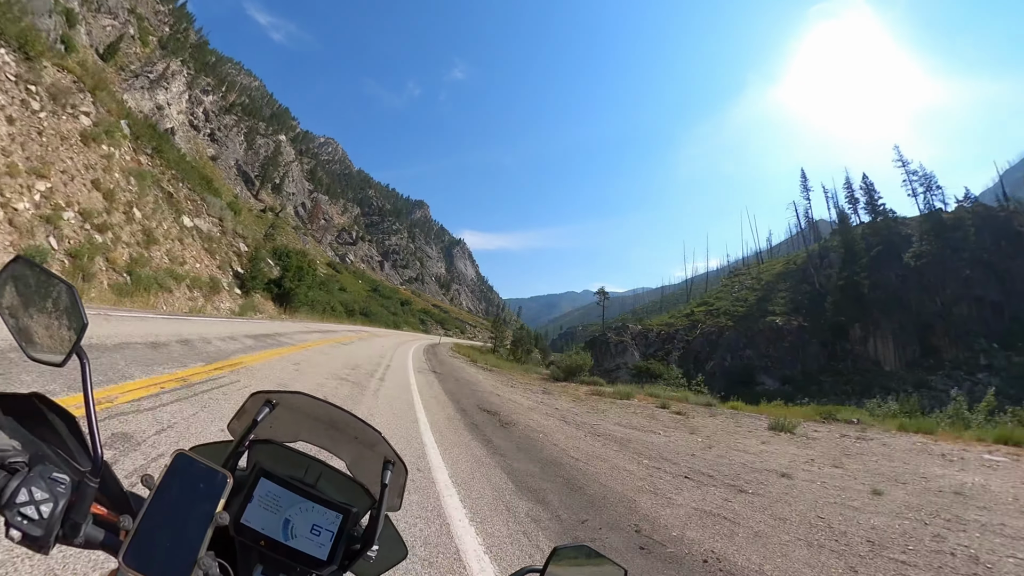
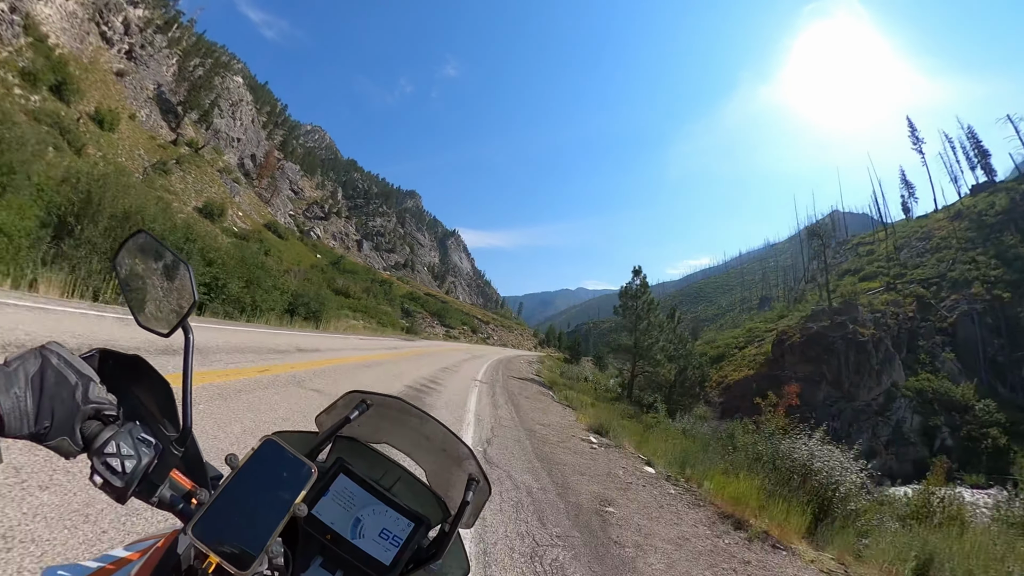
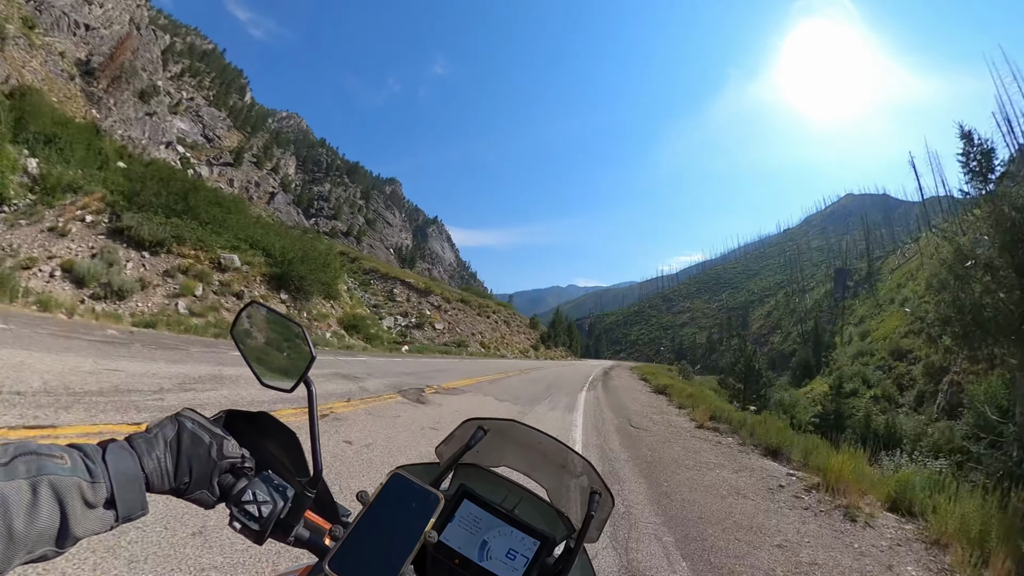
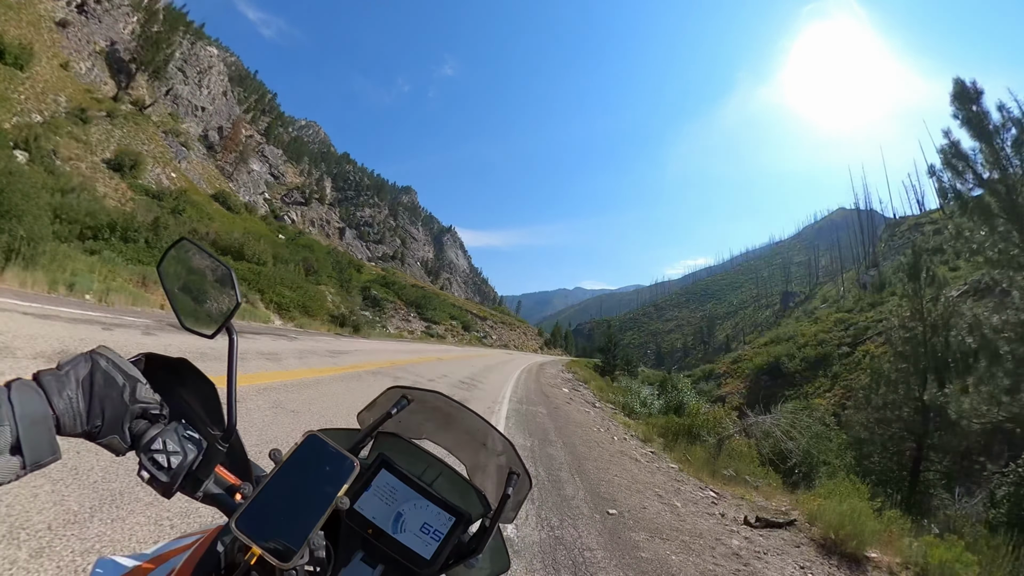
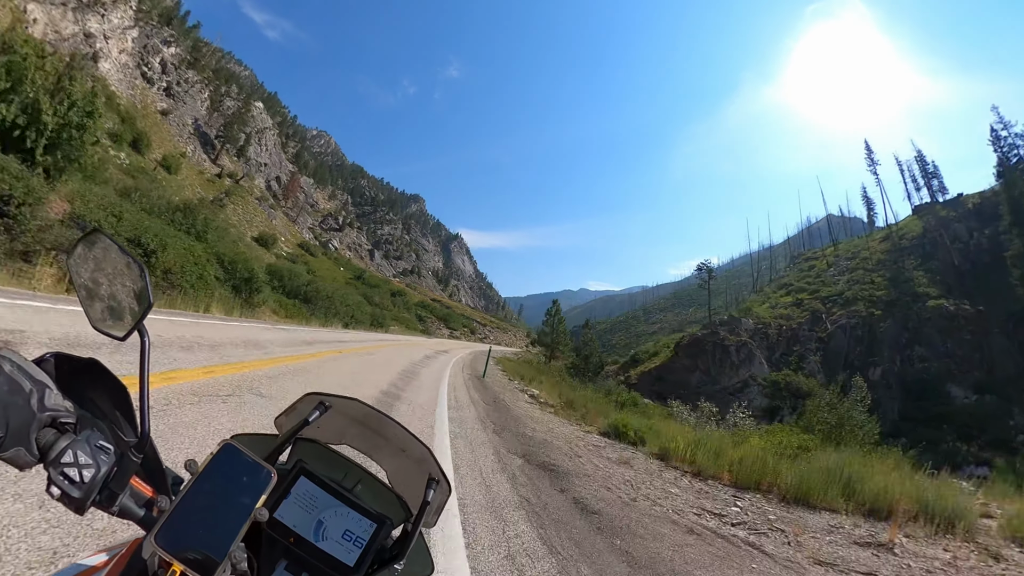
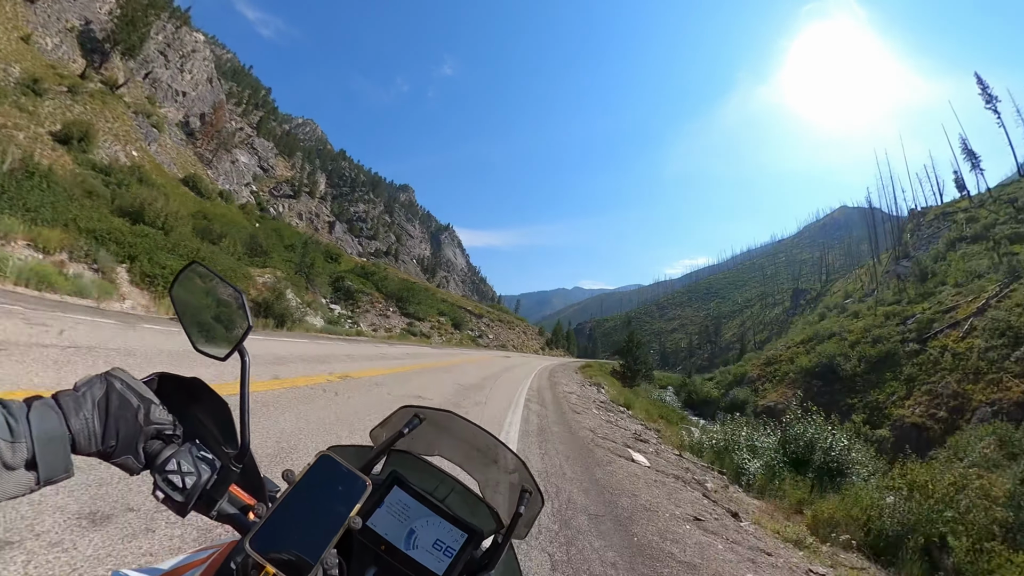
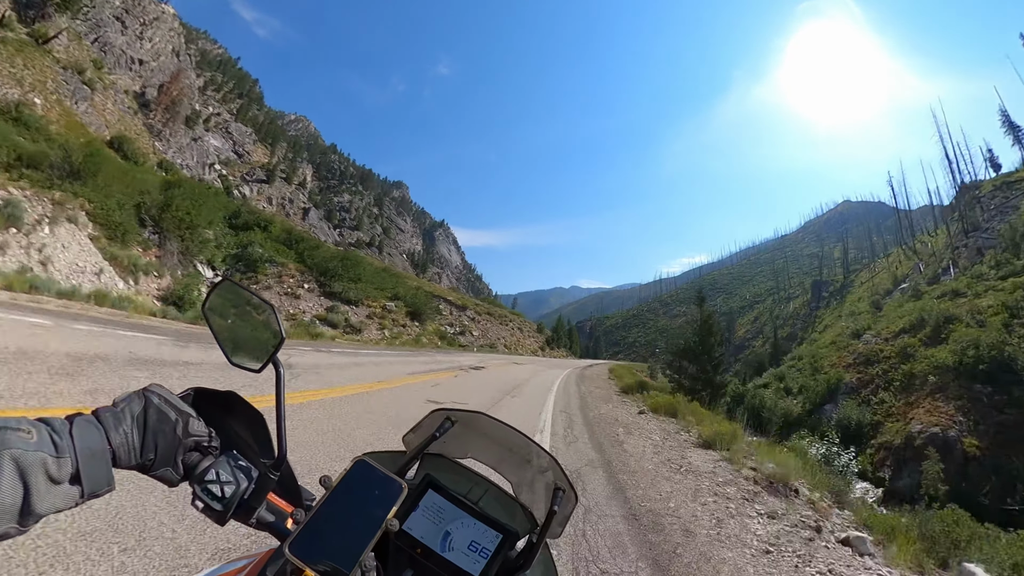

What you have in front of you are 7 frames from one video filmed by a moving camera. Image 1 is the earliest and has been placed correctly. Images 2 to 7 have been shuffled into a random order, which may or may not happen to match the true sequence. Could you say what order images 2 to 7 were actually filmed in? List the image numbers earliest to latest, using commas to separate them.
5, 2, 4, 6, 7, 3
